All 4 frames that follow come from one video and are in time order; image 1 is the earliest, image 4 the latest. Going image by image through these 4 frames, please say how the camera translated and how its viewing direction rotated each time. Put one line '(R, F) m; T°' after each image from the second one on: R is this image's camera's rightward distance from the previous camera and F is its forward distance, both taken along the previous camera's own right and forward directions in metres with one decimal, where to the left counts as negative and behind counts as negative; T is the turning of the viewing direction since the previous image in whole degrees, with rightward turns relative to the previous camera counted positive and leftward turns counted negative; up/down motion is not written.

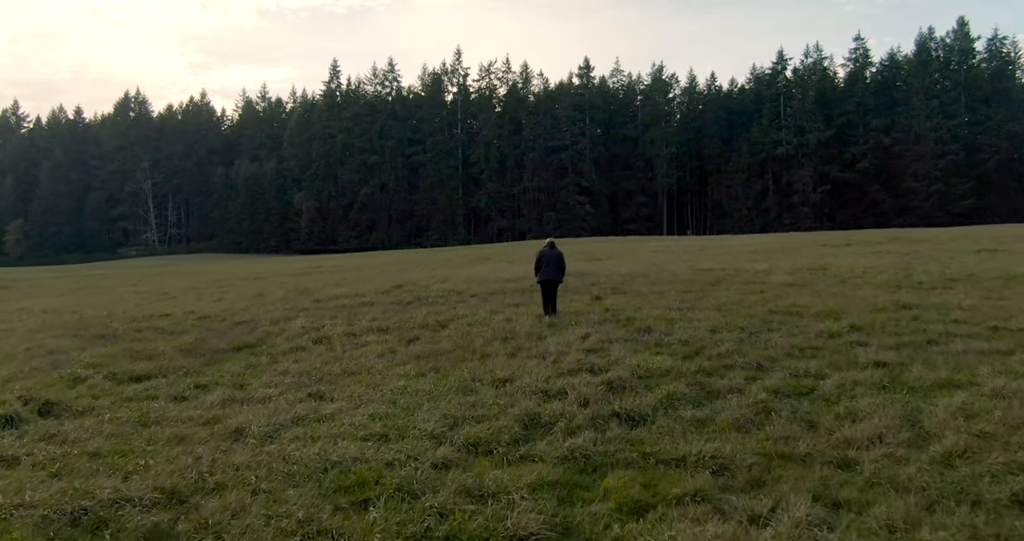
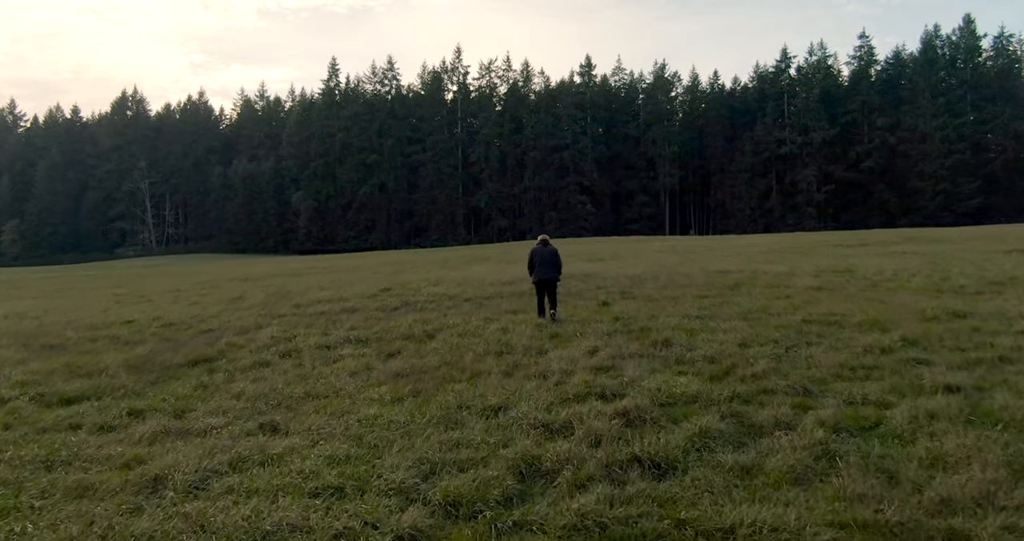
(+0.1, +1.7) m; 0°
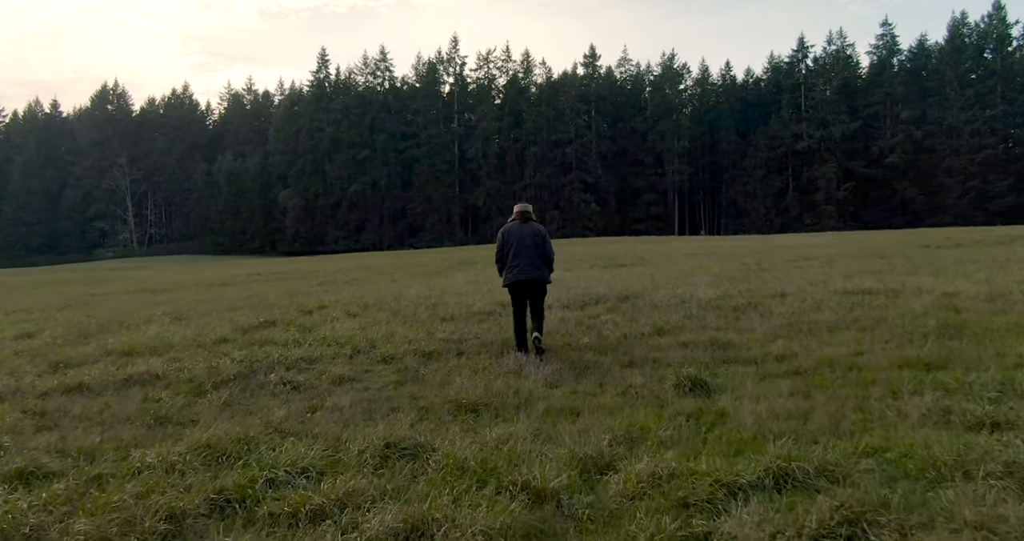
(+0.3, +8.7) m; 0°
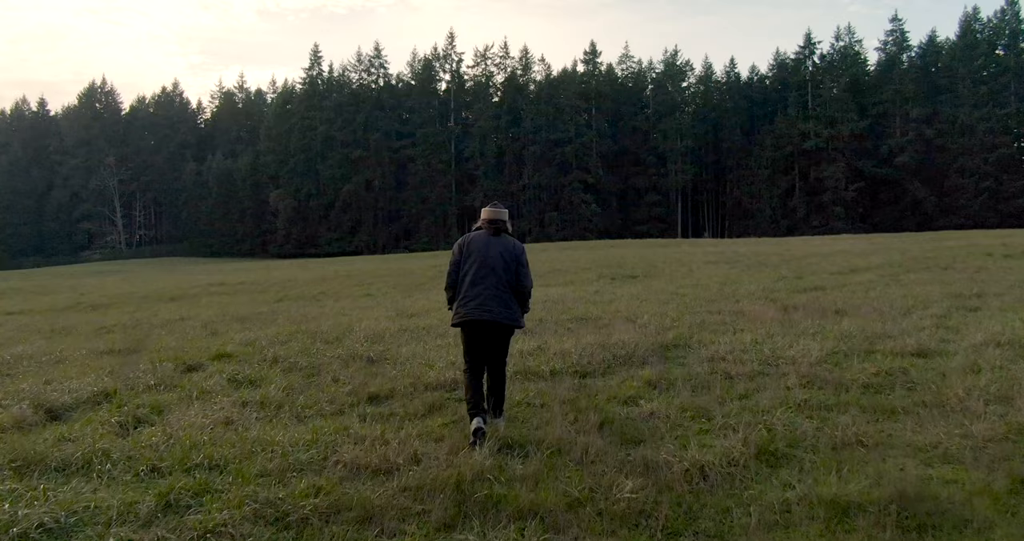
(+0.2, +4.2) m; 0°
